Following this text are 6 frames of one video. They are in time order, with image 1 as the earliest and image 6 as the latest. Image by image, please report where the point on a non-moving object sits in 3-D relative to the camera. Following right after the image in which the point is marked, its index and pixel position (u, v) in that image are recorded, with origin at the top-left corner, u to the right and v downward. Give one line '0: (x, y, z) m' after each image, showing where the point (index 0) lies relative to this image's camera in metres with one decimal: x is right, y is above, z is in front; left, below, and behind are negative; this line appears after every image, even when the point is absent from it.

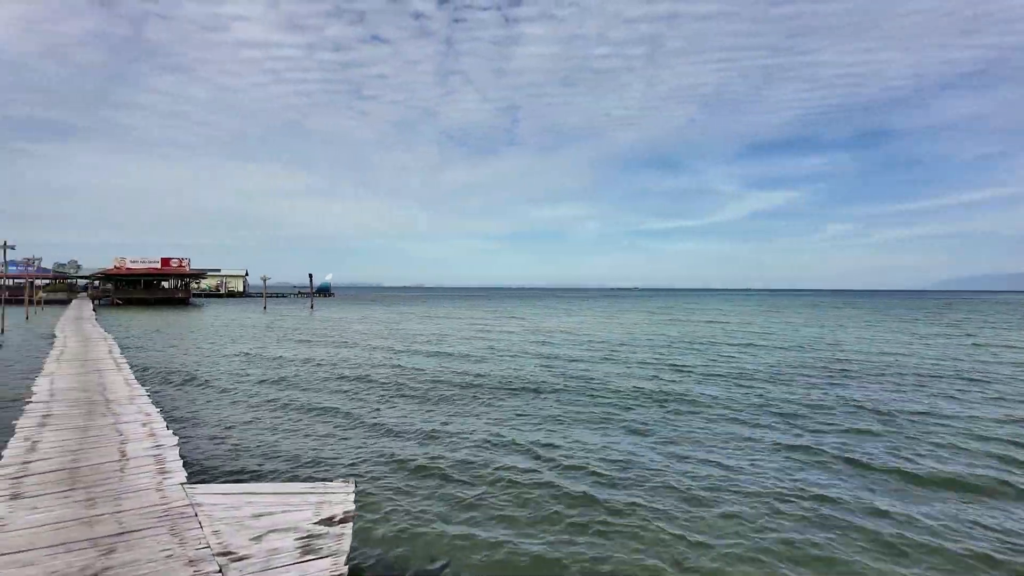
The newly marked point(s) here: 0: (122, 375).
0: (-6.8, -1.7, +10.5) m
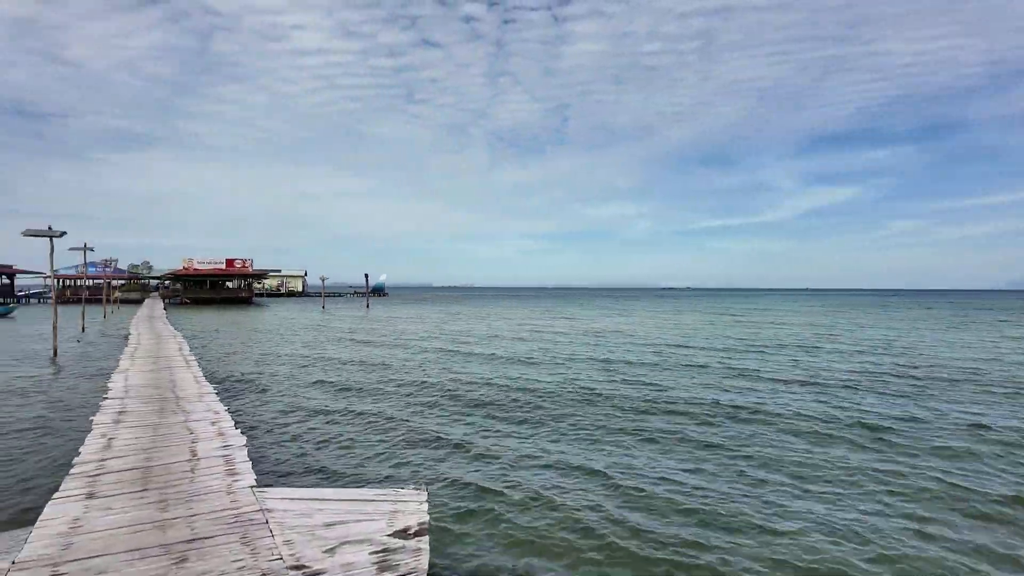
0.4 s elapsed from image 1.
0: (-5.8, -1.7, +10.8) m
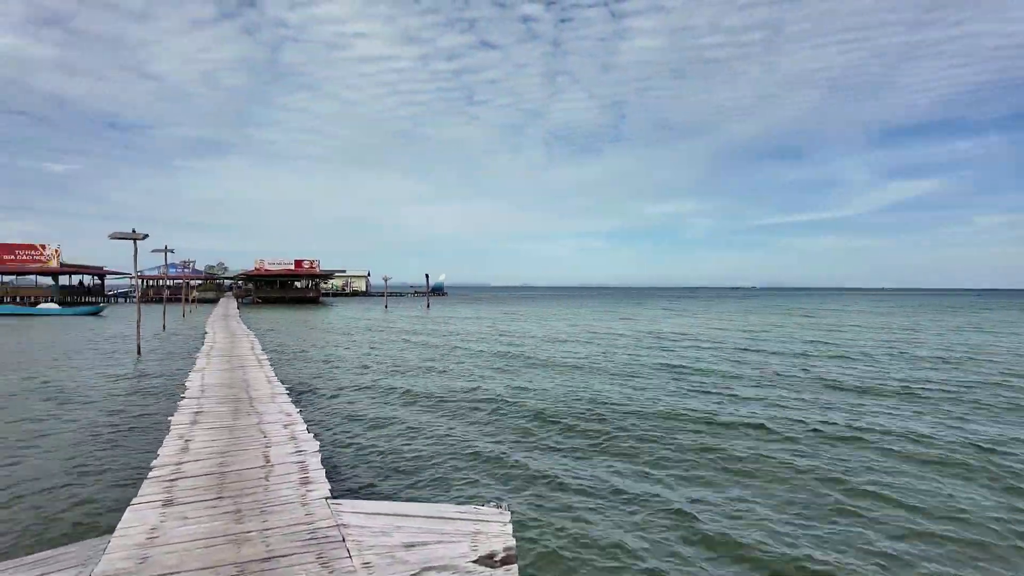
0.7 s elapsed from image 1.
0: (-4.7, -1.7, +11.2) m
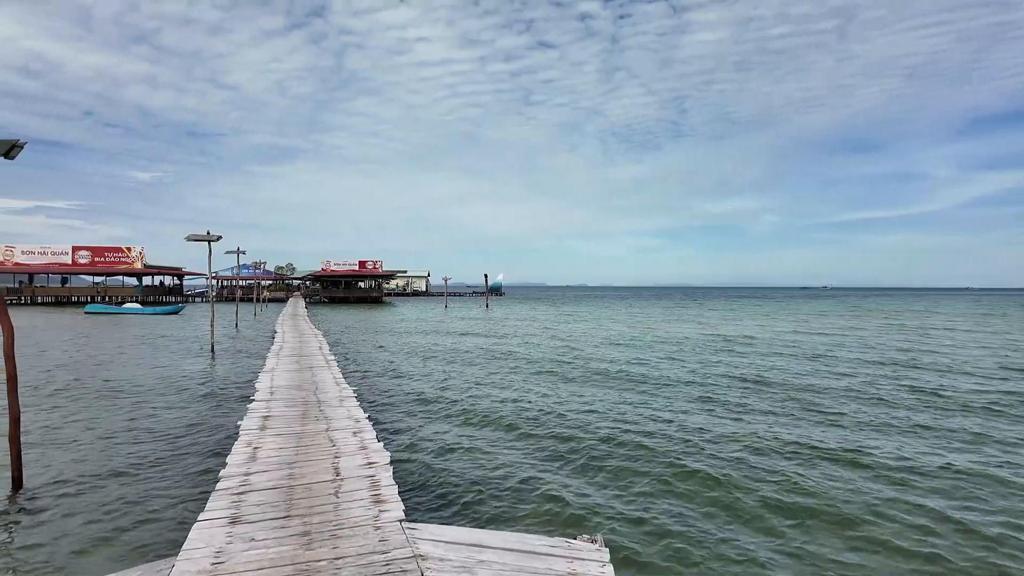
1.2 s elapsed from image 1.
0: (-3.5, -1.7, +11.3) m
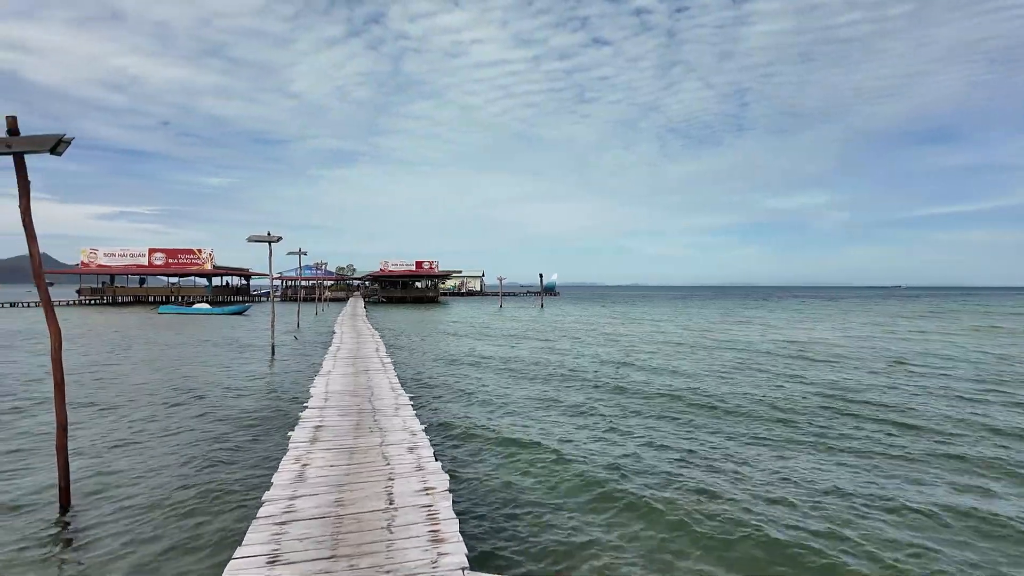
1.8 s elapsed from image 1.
0: (-2.4, -1.7, +11.2) m
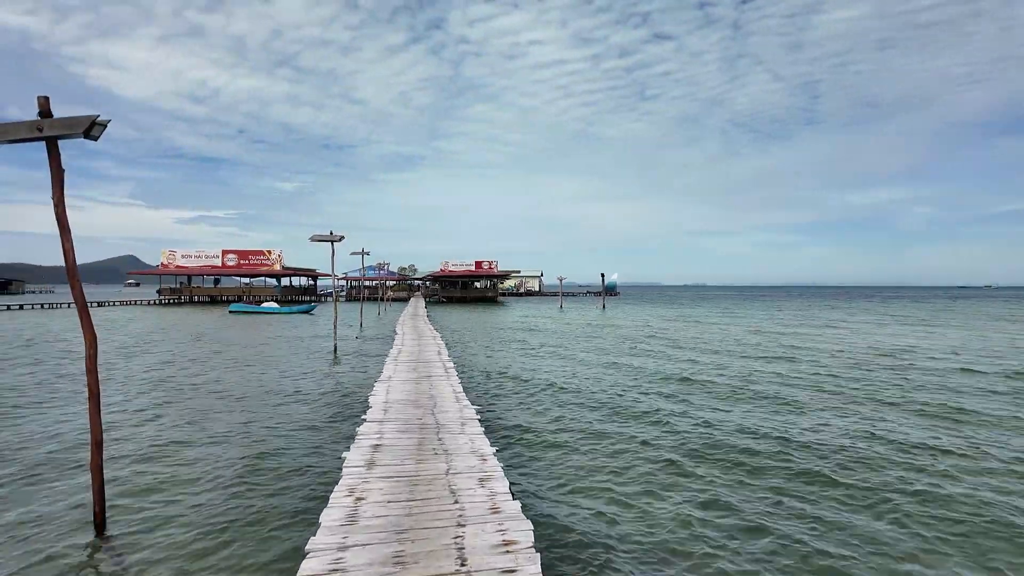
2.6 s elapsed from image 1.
0: (-1.2, -1.7, +10.9) m
